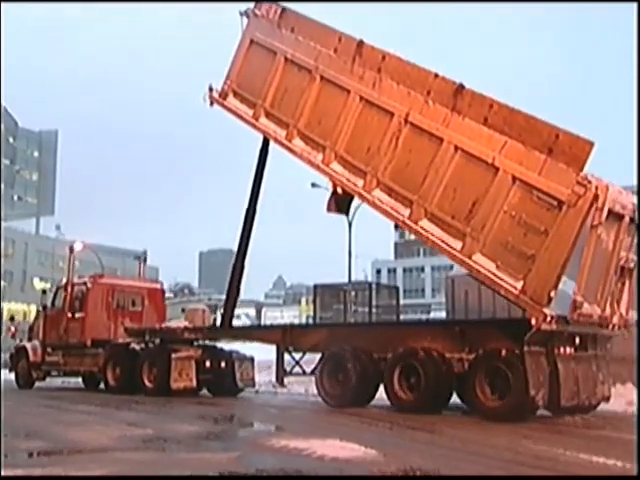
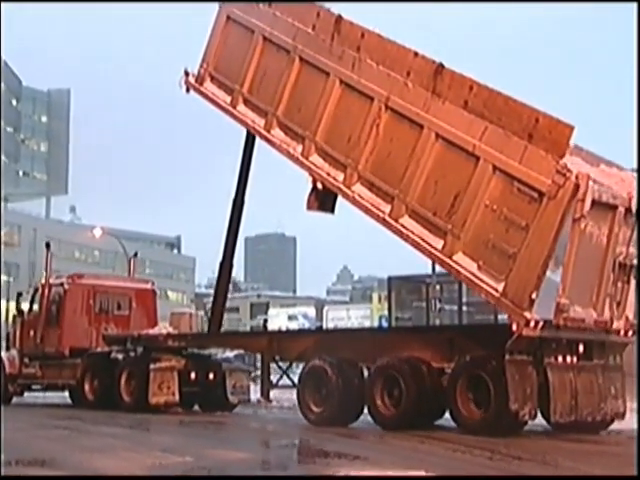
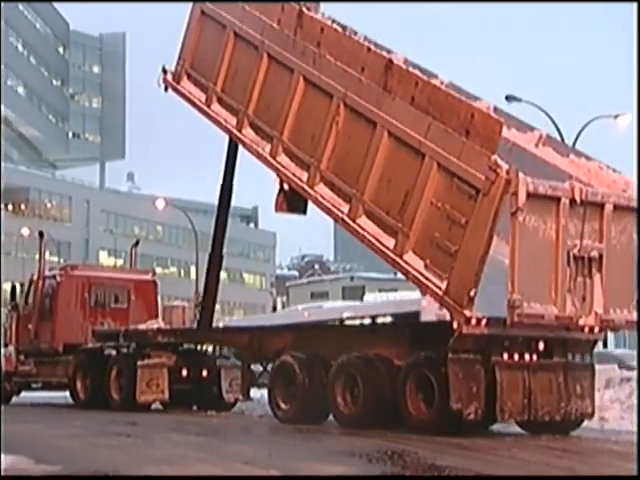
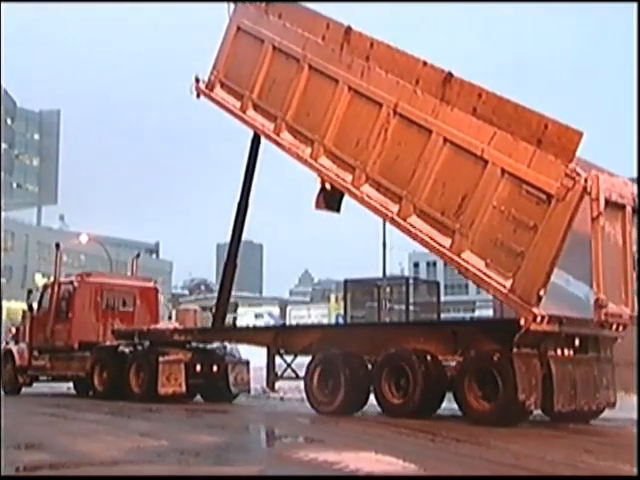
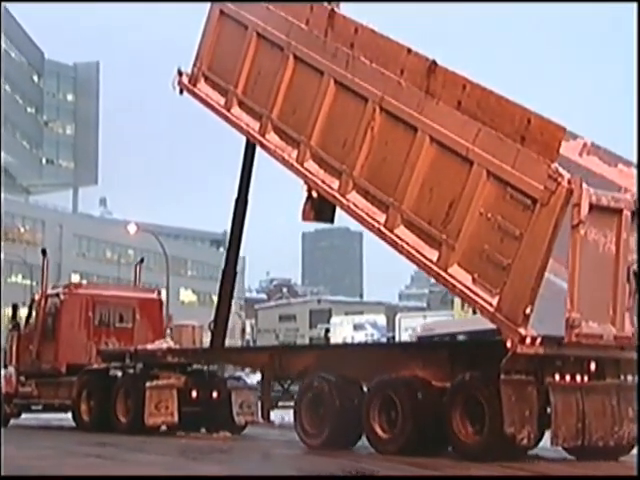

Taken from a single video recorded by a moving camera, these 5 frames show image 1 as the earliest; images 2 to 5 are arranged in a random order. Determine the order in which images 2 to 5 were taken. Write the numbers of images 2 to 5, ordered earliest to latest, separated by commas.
4, 2, 5, 3
